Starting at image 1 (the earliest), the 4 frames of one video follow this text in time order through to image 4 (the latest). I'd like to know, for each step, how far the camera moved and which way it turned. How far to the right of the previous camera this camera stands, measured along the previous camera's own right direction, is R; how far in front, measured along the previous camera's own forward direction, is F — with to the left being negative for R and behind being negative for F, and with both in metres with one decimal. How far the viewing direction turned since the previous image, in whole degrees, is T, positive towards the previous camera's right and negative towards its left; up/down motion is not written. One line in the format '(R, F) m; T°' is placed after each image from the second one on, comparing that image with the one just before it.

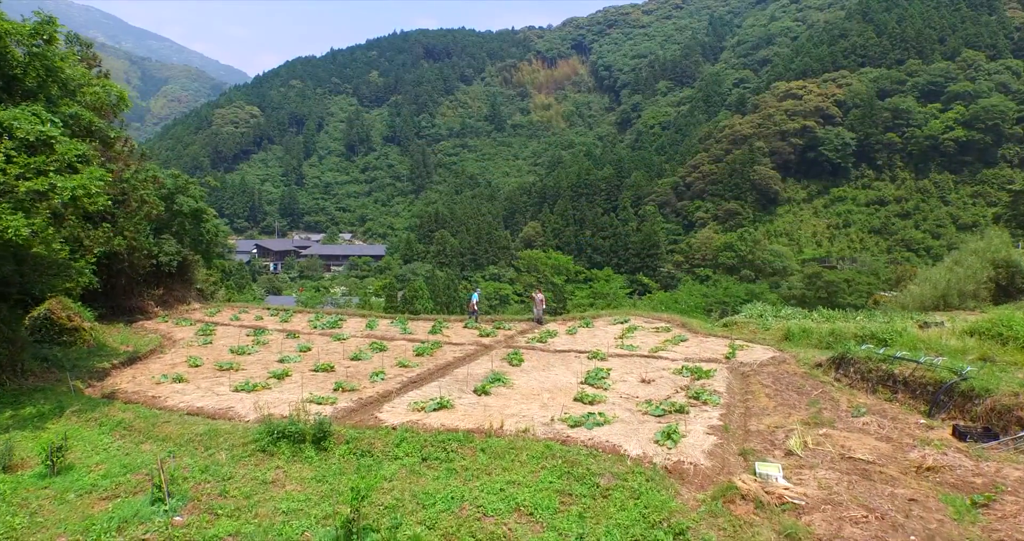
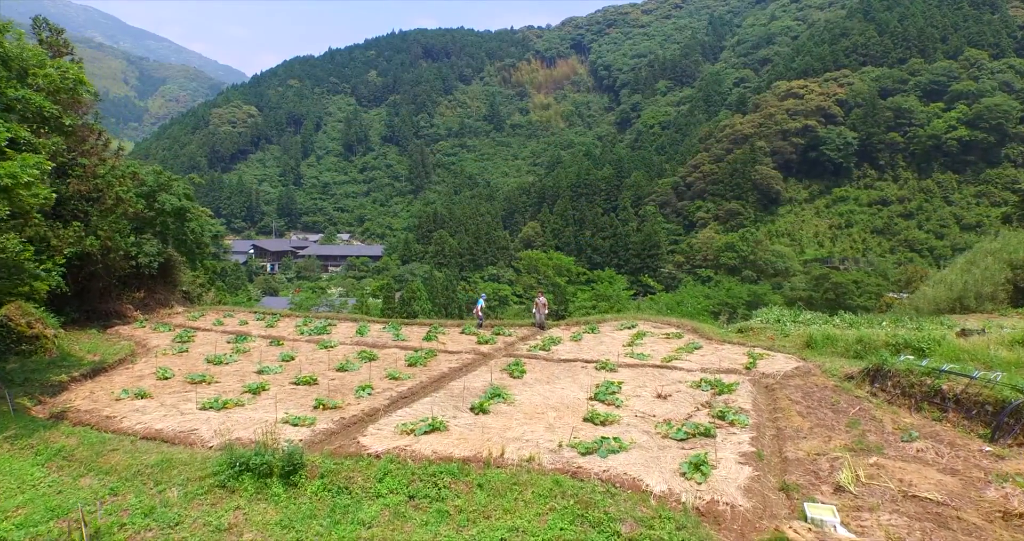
(0.0, +0.9) m; 0°
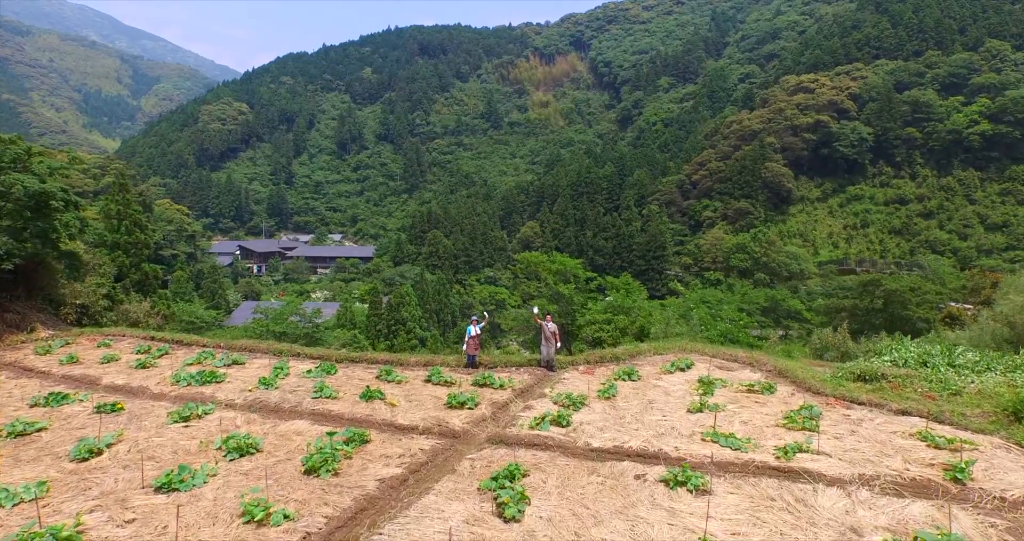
(+0.1, +4.8) m; 0°
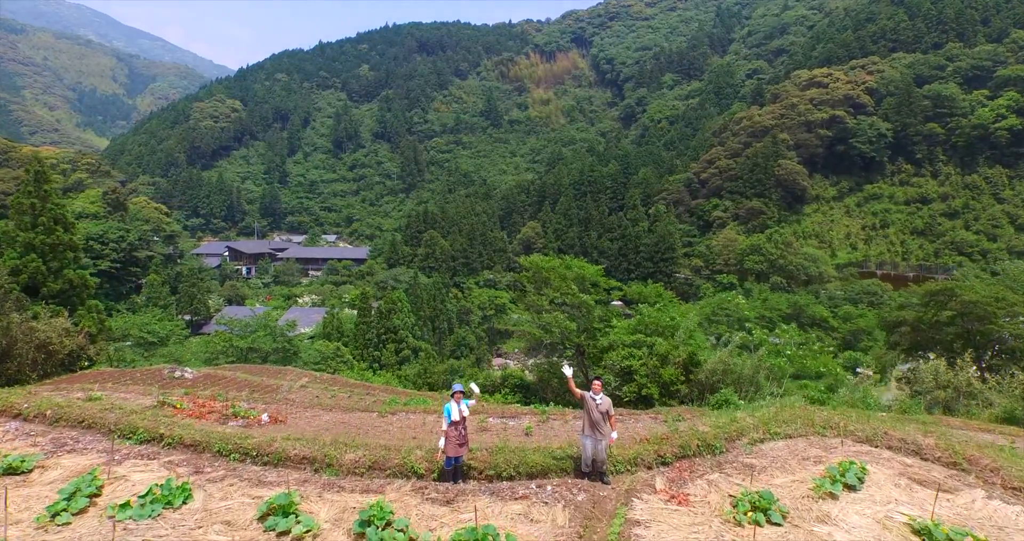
(-0.1, +4.5) m; 0°
